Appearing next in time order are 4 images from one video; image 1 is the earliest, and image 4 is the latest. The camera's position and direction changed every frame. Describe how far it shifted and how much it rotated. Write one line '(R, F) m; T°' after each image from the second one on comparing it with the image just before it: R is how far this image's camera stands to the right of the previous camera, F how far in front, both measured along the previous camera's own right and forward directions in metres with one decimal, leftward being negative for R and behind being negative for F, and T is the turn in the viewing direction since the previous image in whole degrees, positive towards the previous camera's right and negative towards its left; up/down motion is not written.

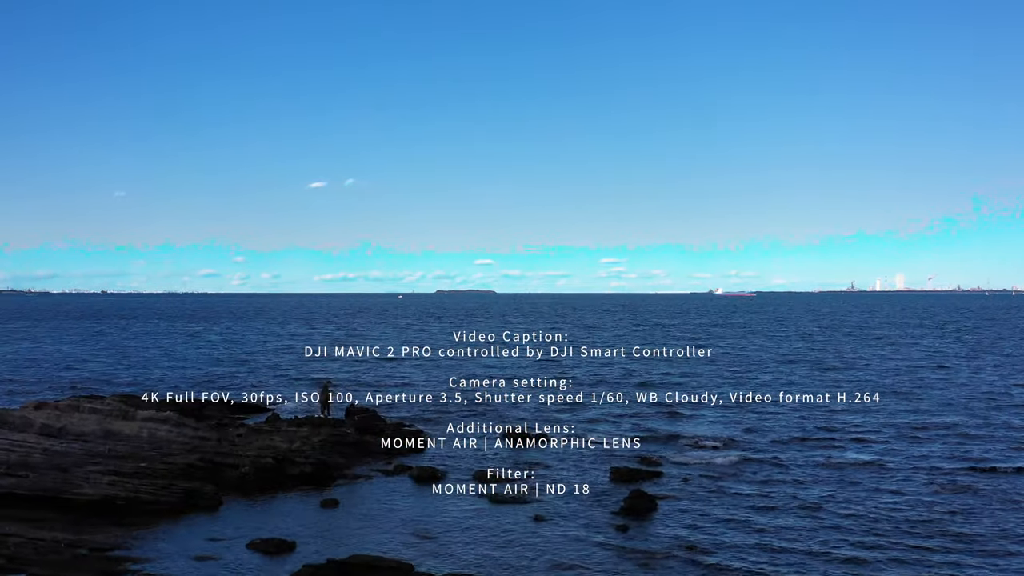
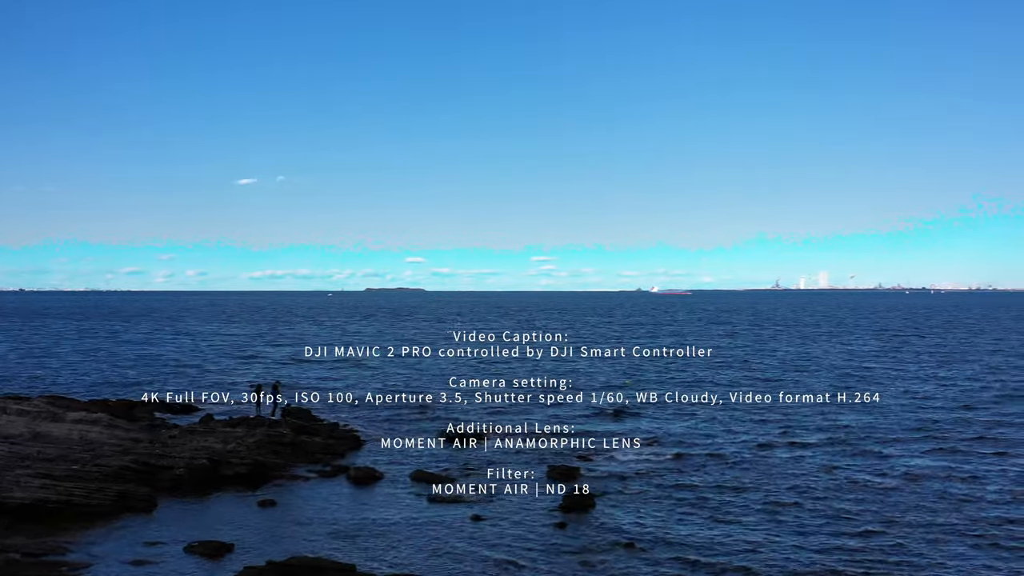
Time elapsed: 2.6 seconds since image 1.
(-0.7, -4.0) m; +5°
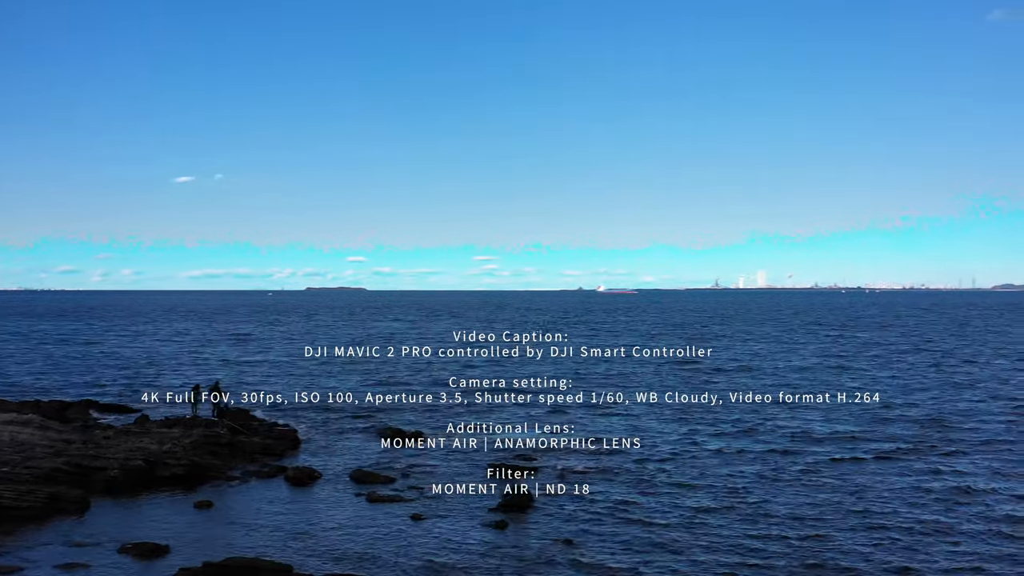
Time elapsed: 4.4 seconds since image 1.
(+0.8, -4.9) m; +4°
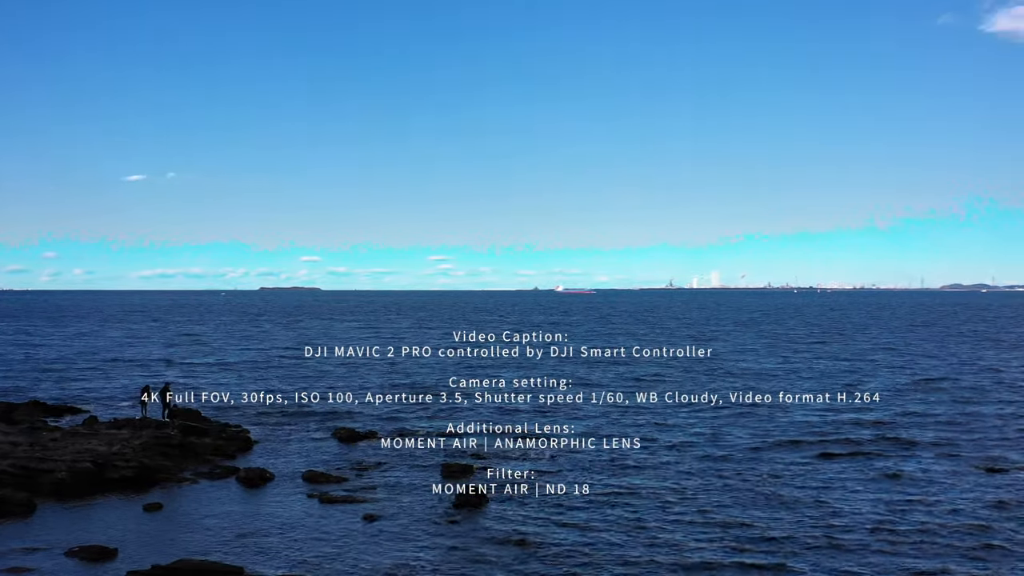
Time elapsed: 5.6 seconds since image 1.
(+0.3, -3.9) m; +3°
